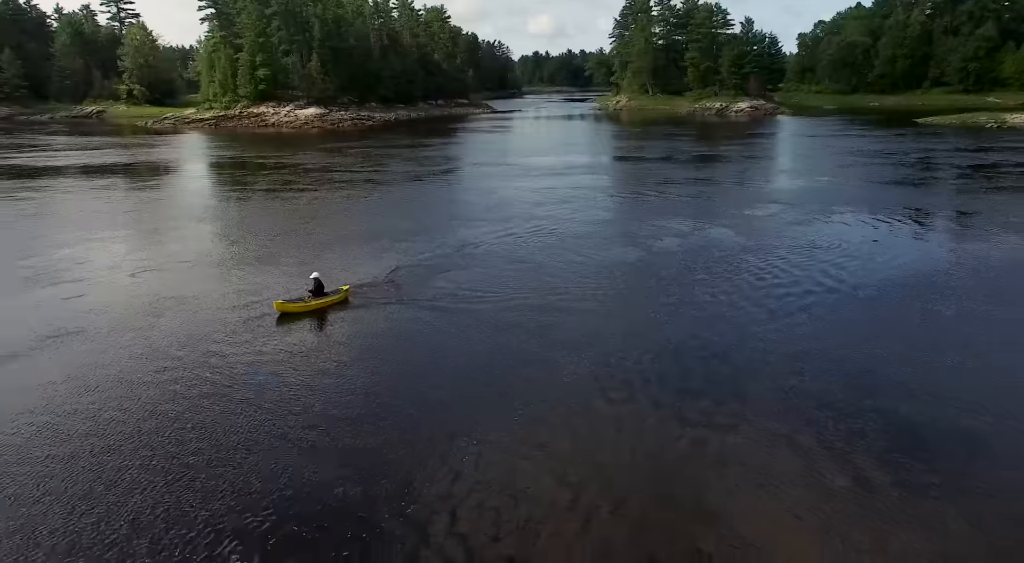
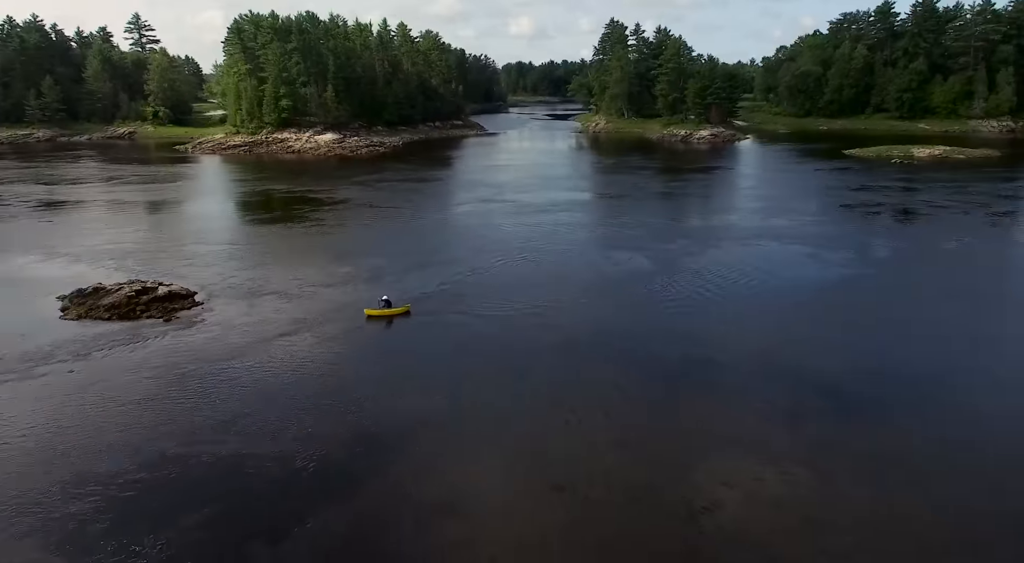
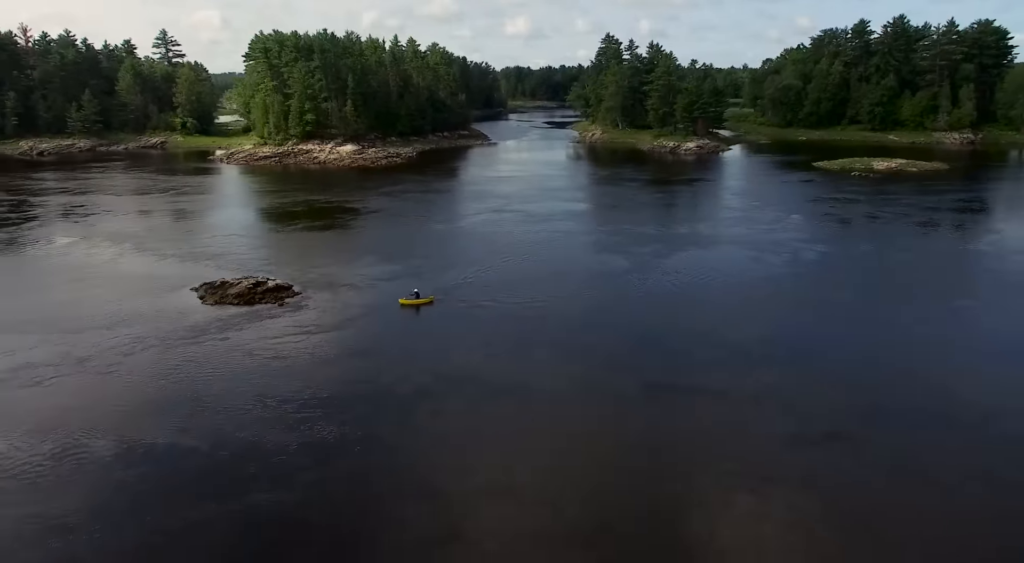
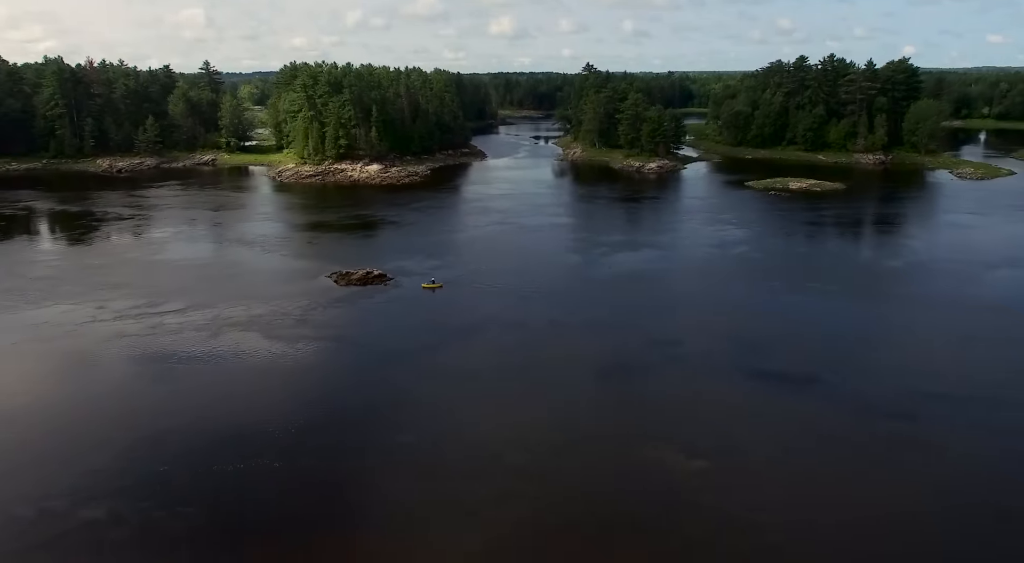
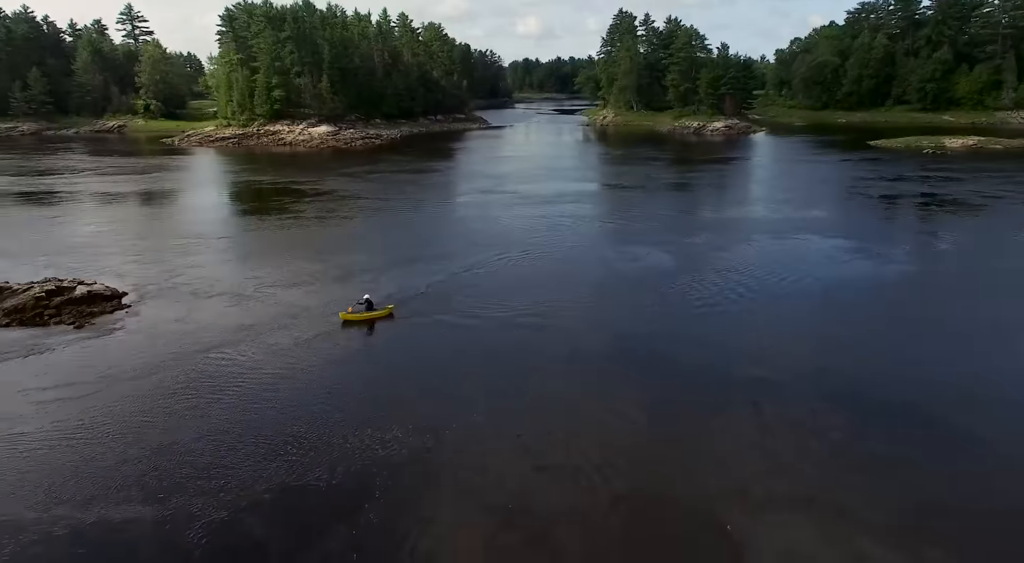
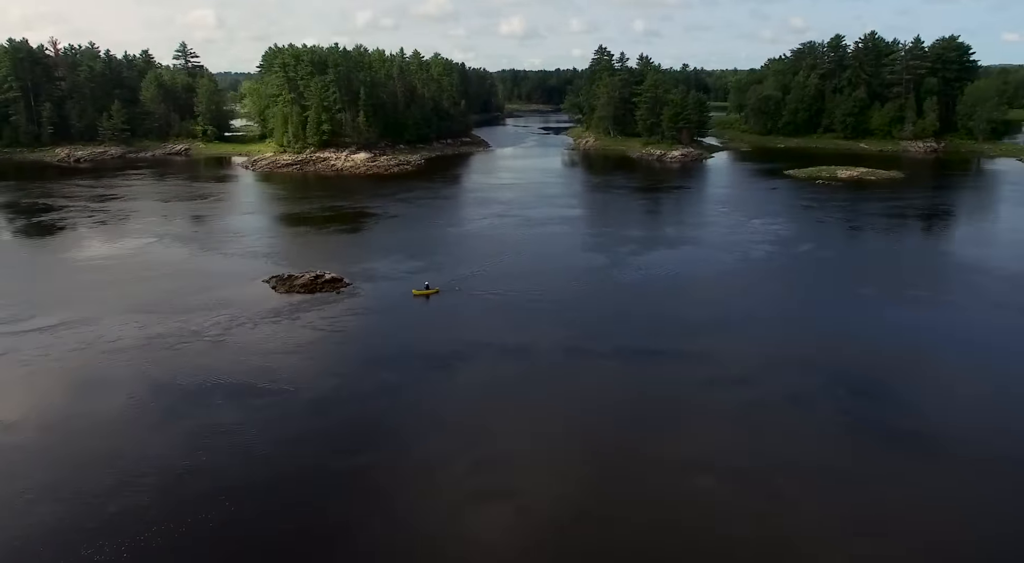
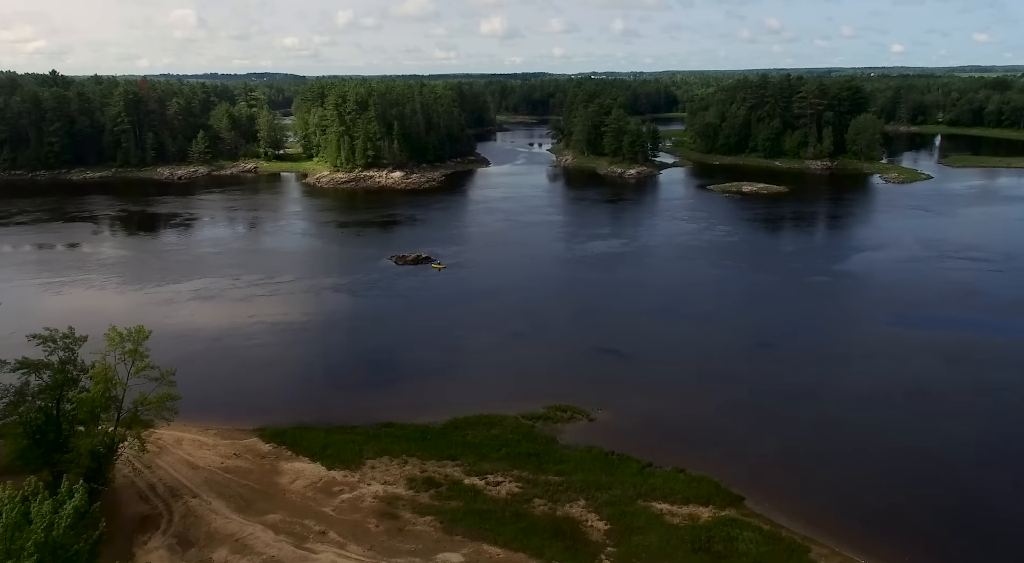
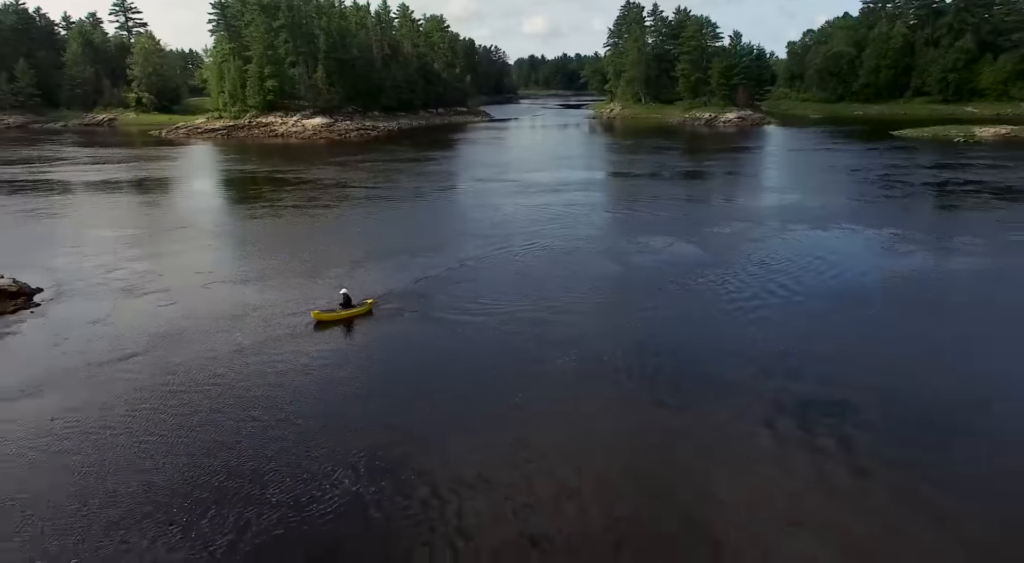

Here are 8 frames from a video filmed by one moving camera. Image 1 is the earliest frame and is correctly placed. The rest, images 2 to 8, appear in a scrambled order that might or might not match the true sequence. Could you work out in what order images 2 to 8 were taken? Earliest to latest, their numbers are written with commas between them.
8, 5, 2, 3, 6, 4, 7
